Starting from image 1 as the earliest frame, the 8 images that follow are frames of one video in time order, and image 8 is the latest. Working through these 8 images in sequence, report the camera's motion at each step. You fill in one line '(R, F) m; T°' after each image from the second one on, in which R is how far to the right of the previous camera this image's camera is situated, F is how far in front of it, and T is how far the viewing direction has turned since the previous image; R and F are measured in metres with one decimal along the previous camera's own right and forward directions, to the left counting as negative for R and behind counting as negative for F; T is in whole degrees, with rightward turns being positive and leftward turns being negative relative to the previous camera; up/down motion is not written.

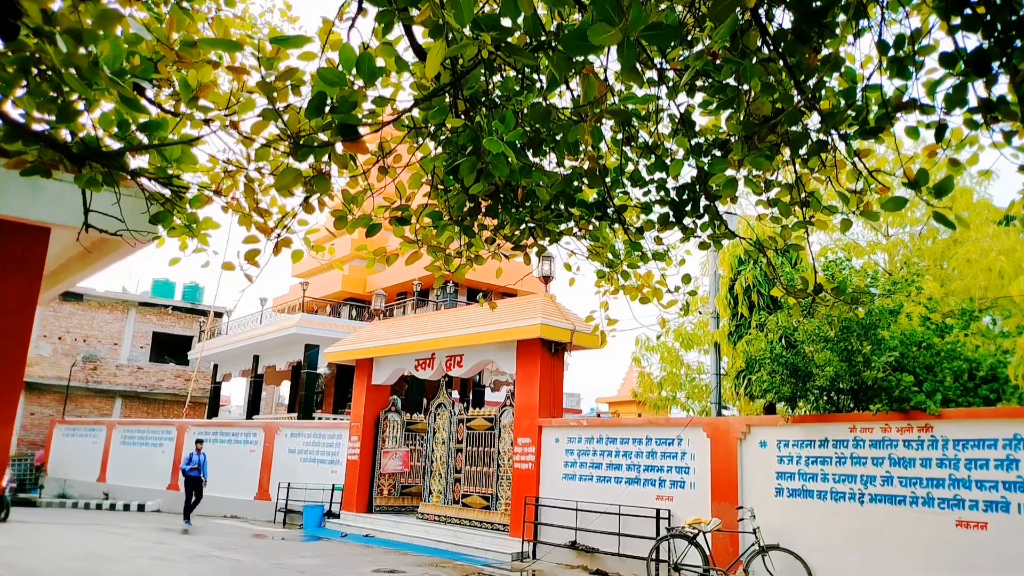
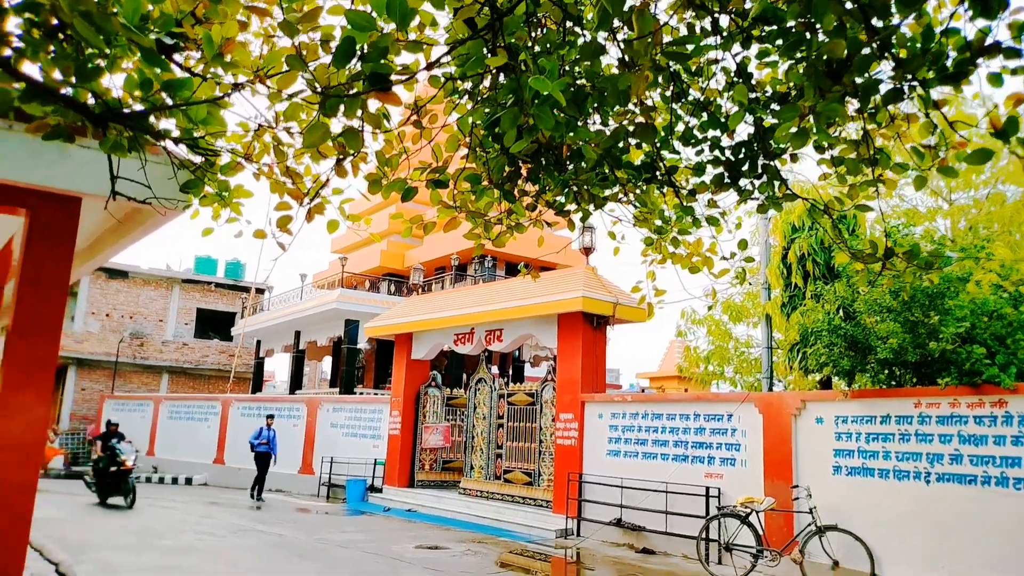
(0.0, +0.3) m; -3°
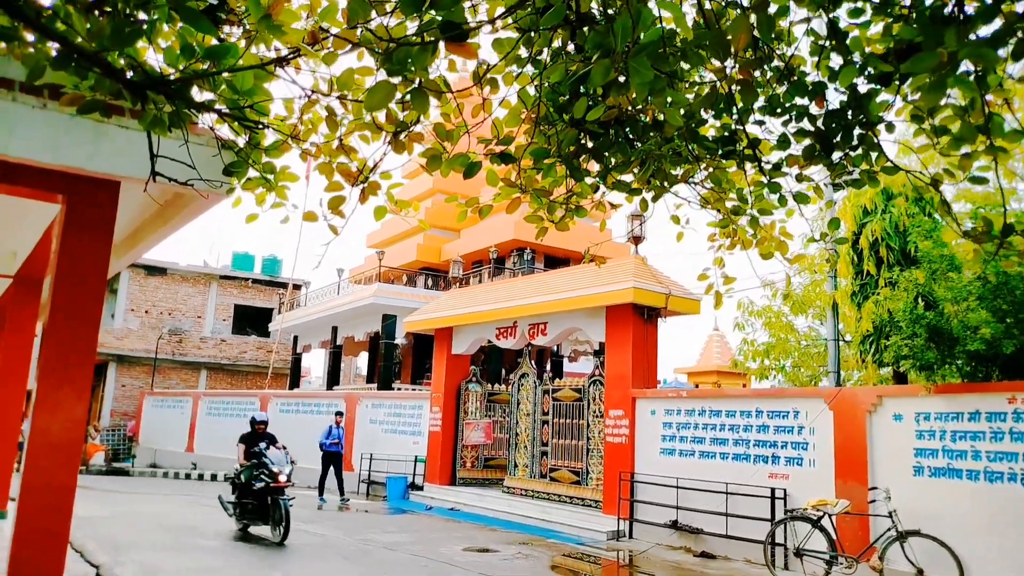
(-0.2, +0.4) m; -2°
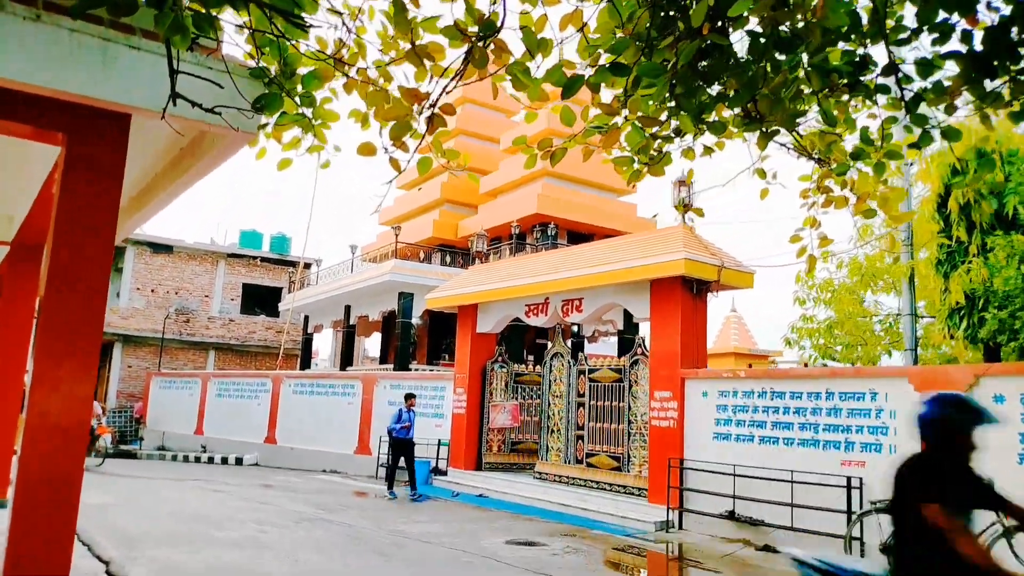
(-0.5, +0.8) m; 0°
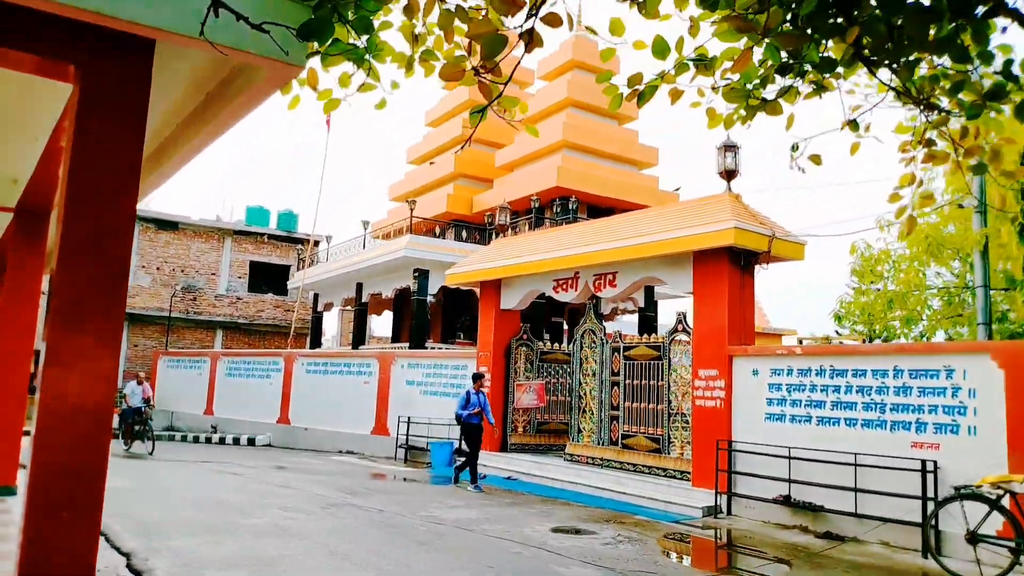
(-0.4, +0.6) m; 0°
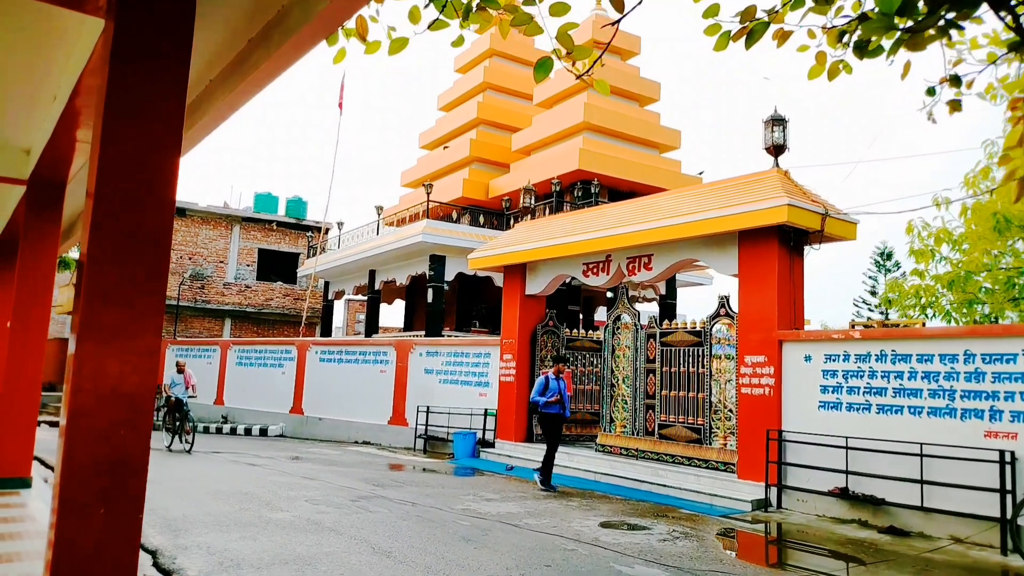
(-0.4, +0.5) m; 0°
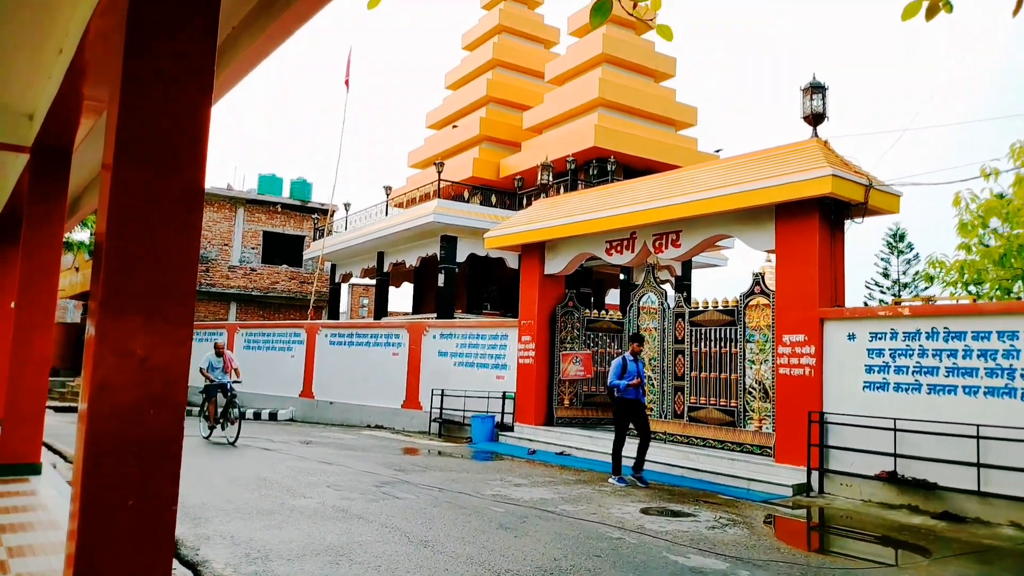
(-0.3, +0.4) m; 0°
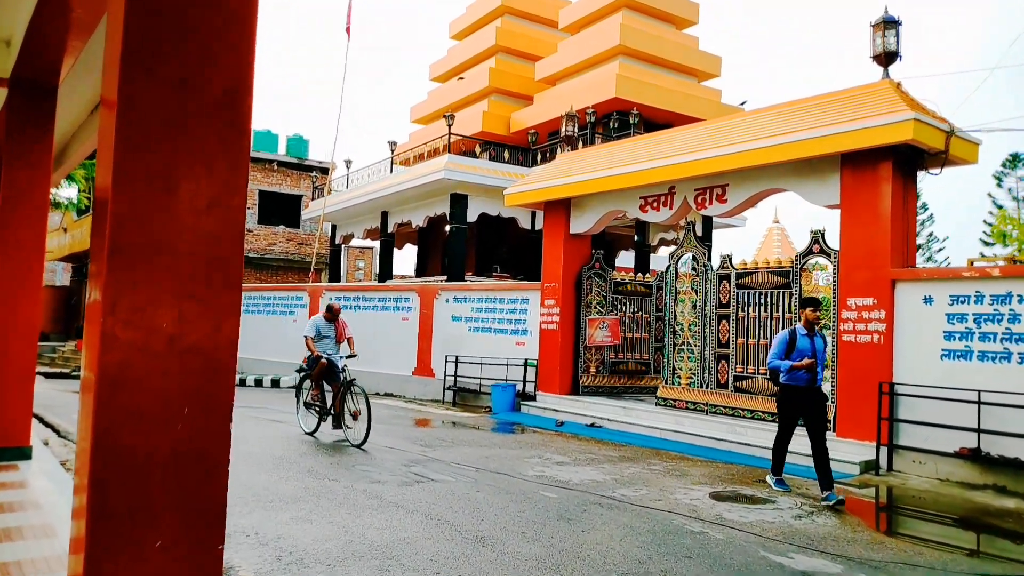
(-0.5, +0.8) m; +1°
